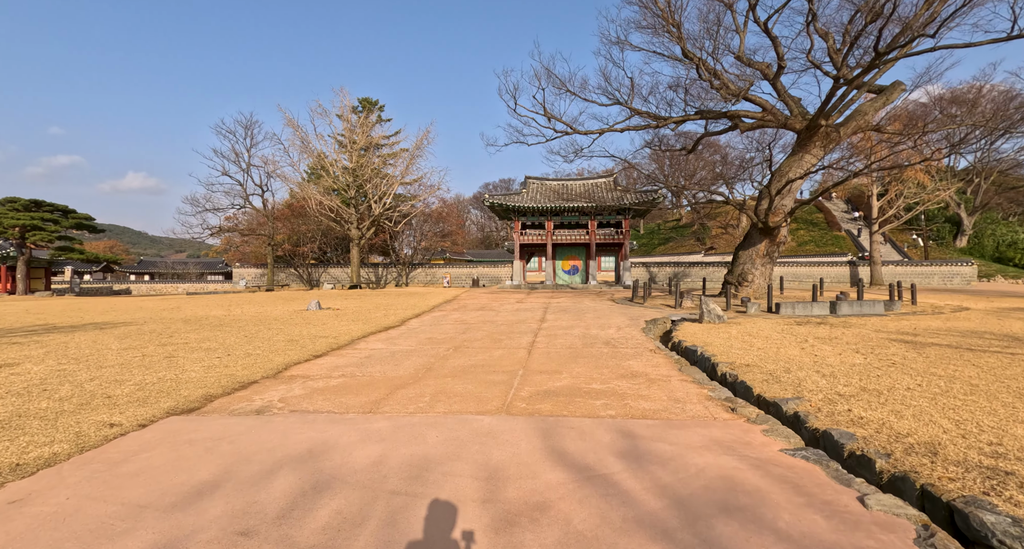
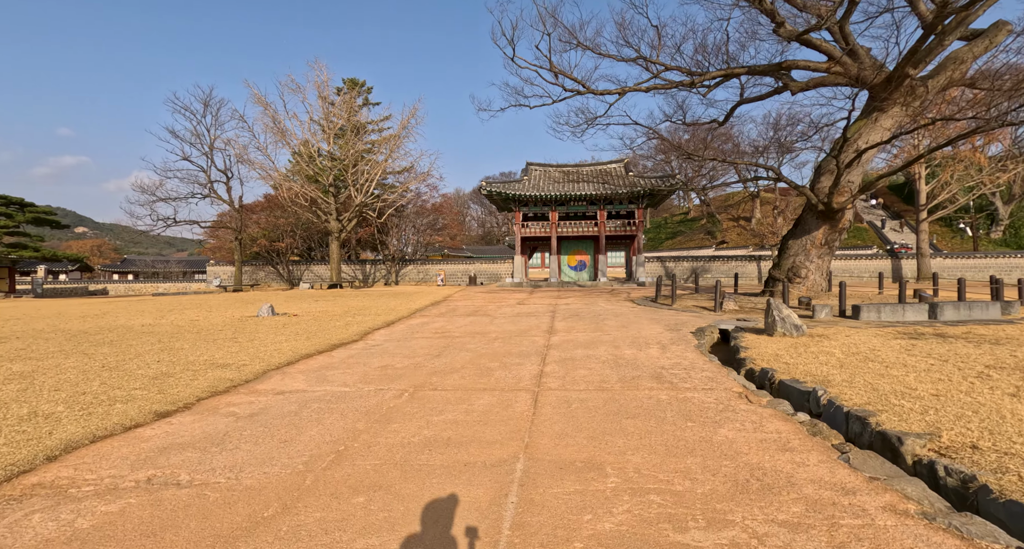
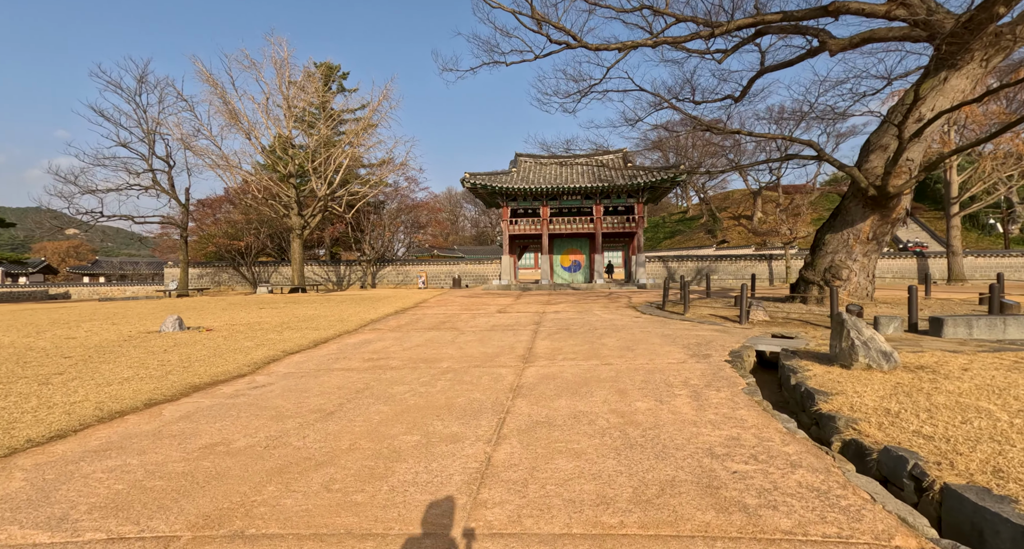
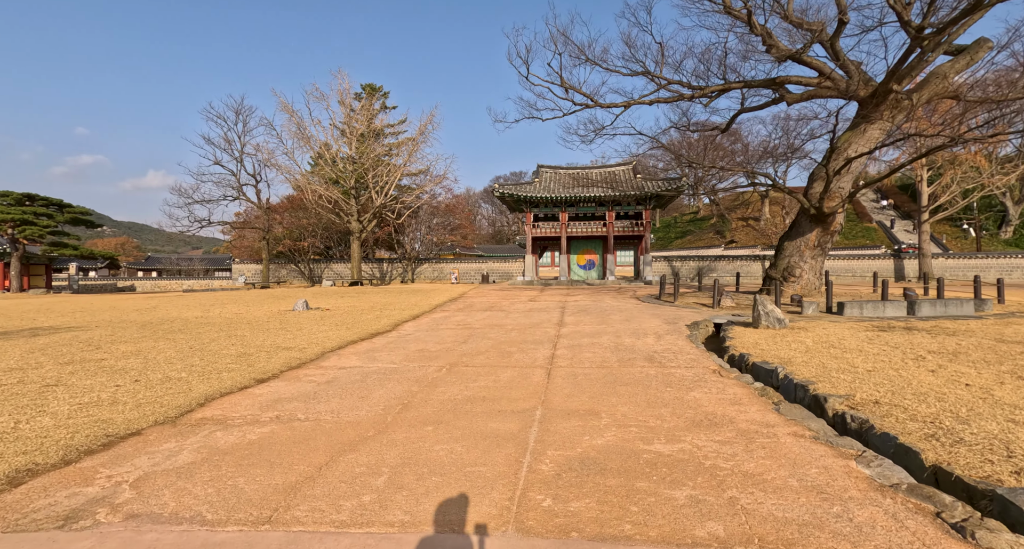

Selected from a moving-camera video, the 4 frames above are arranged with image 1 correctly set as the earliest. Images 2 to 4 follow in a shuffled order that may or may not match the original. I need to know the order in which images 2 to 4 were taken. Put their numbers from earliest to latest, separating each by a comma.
4, 2, 3
